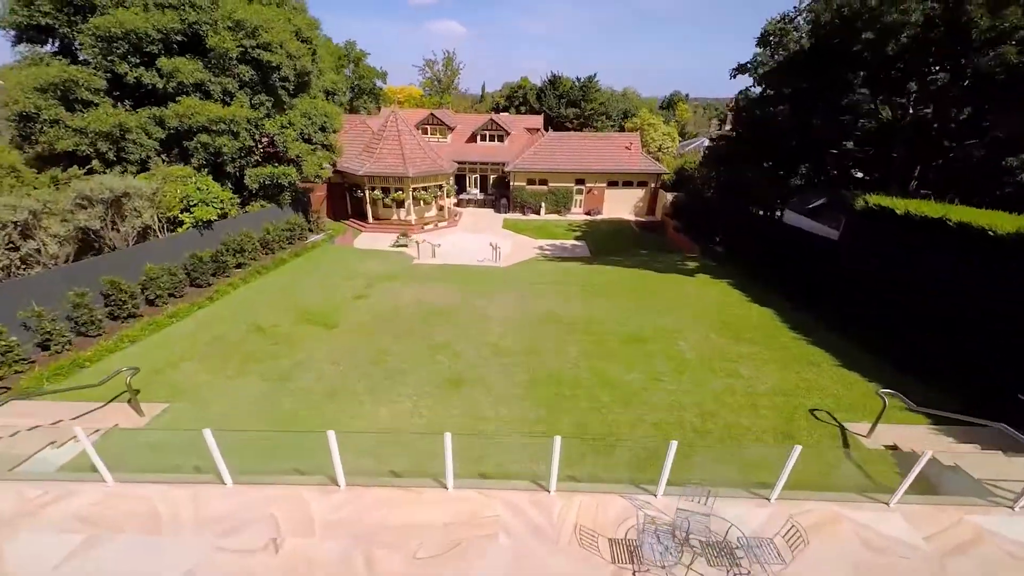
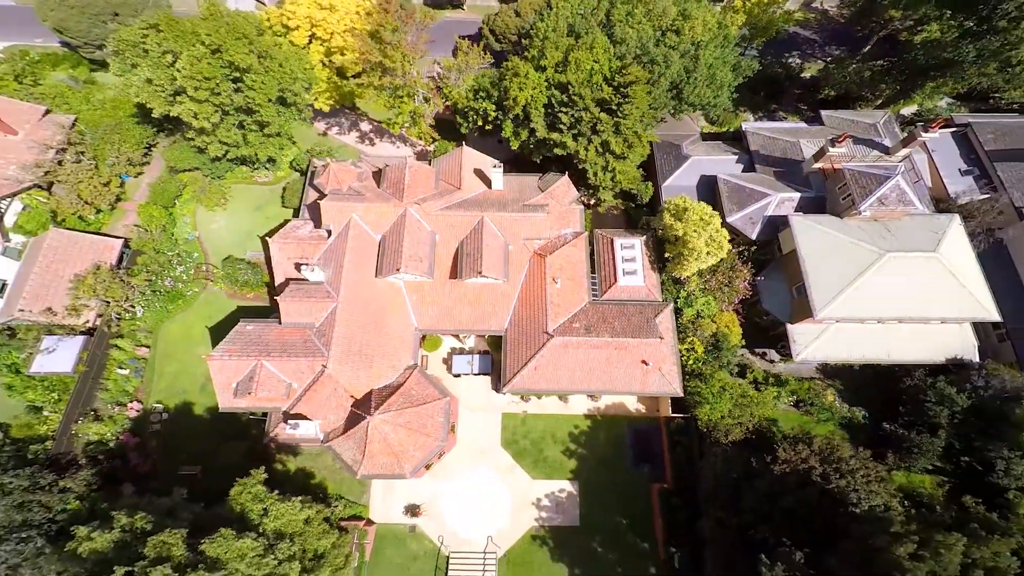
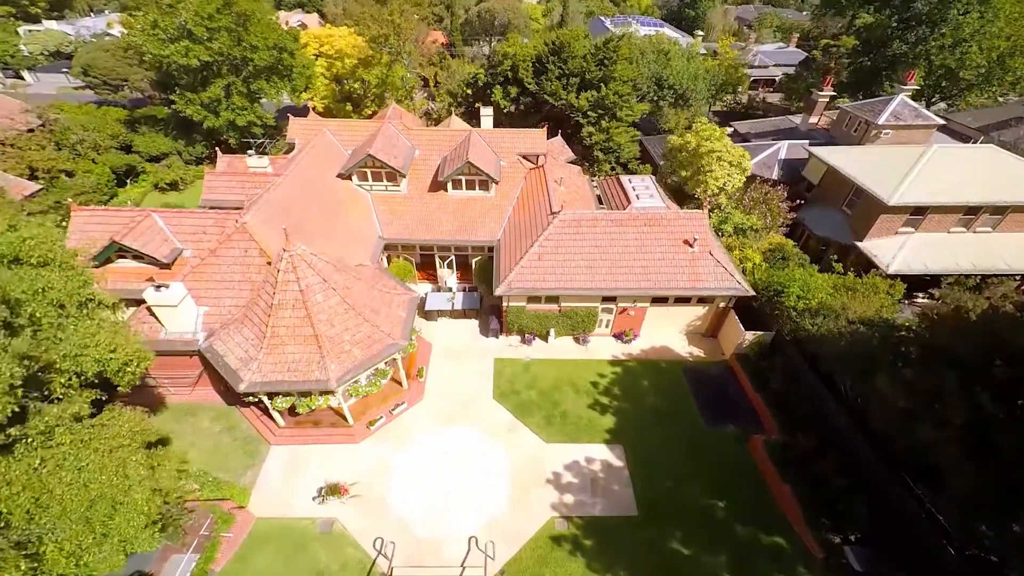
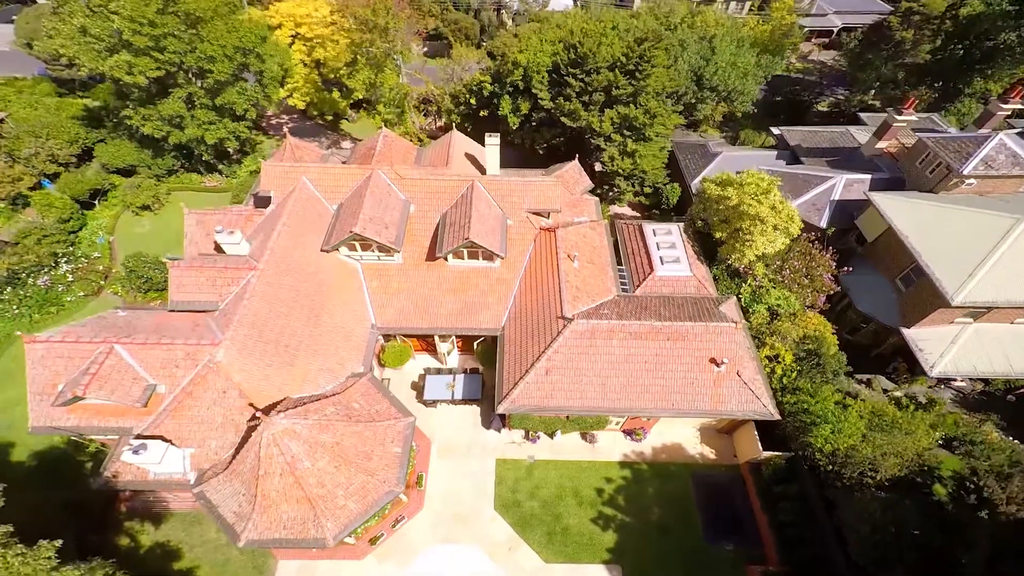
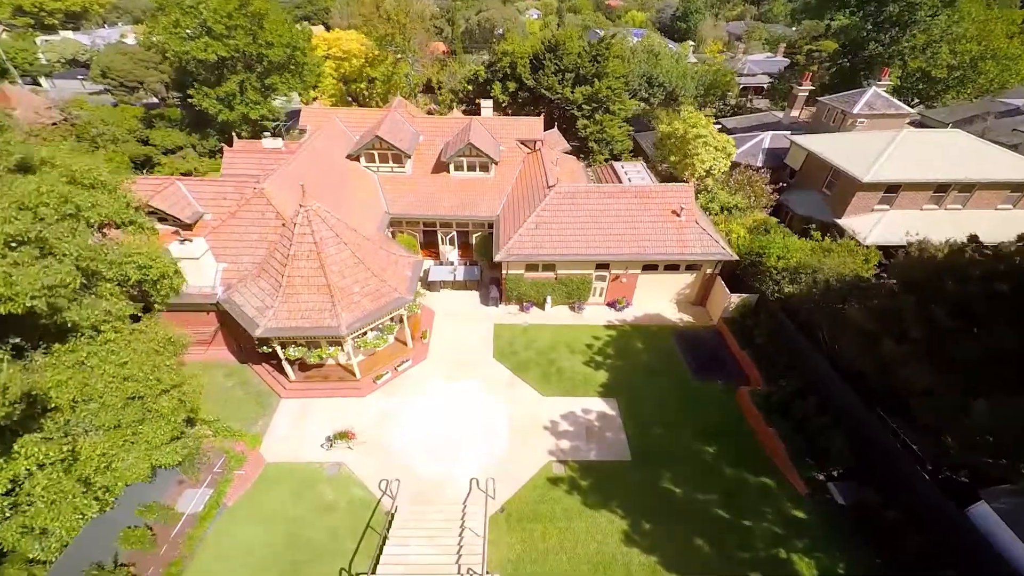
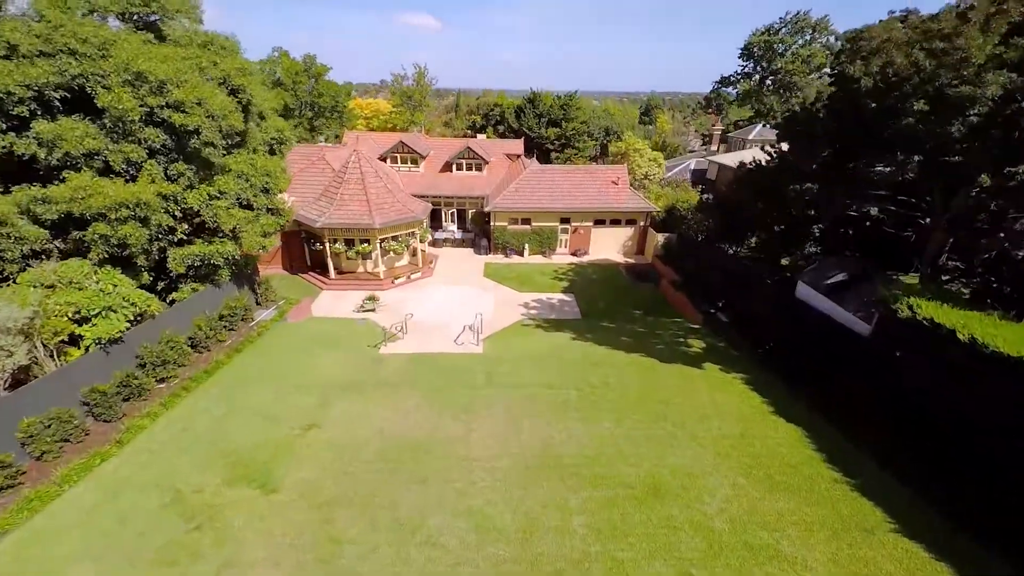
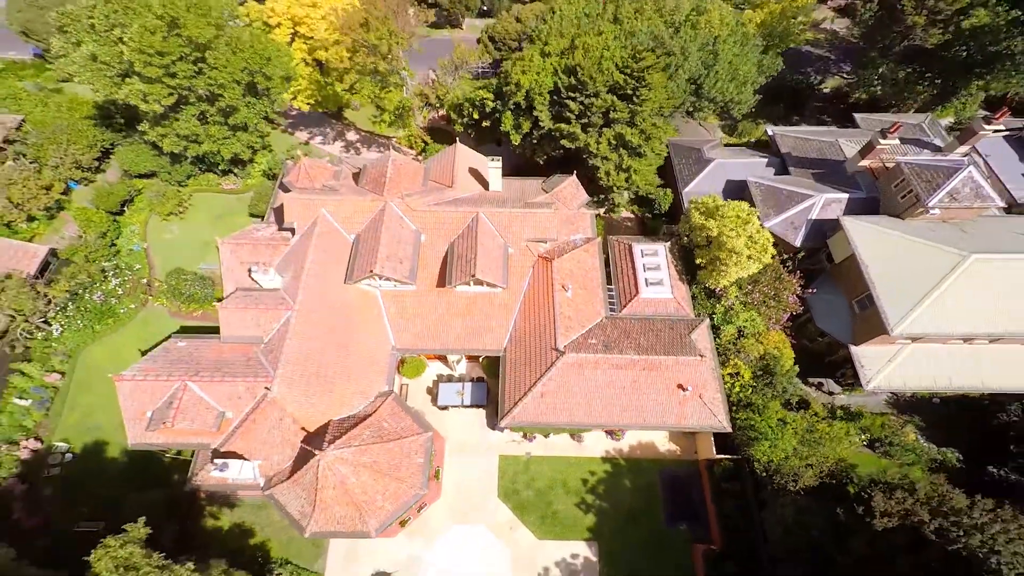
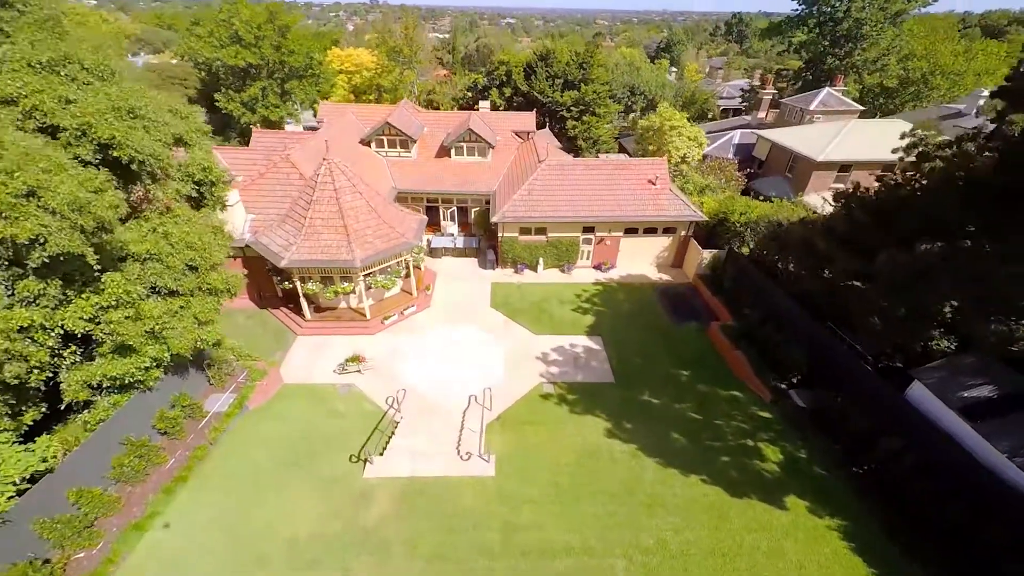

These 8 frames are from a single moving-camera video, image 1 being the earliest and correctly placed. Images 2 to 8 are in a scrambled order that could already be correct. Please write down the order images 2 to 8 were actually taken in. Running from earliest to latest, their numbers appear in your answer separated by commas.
6, 8, 5, 3, 4, 7, 2
